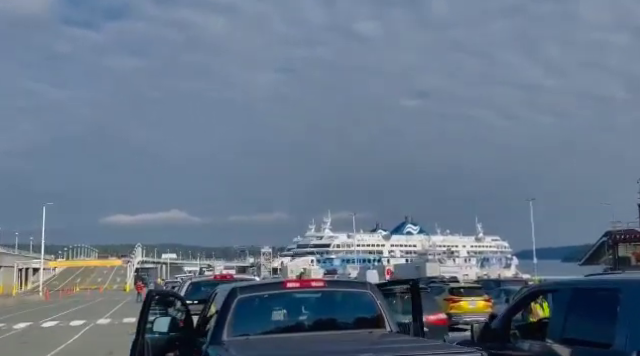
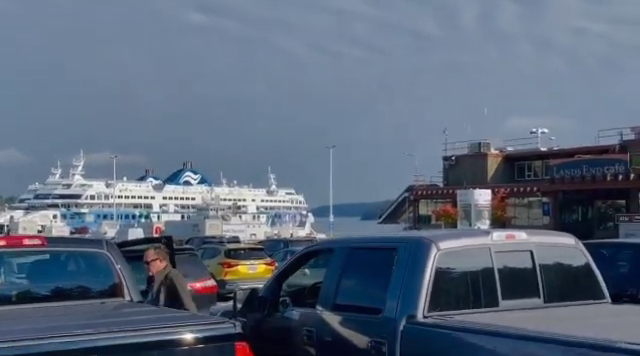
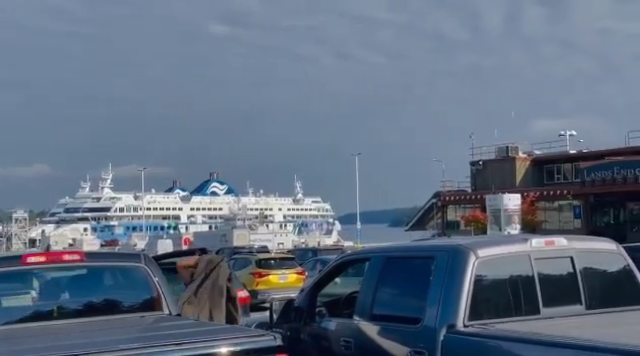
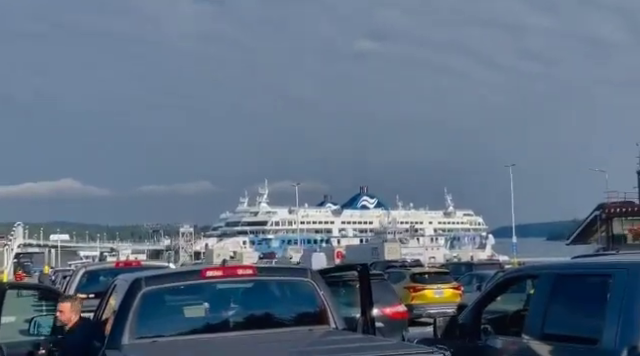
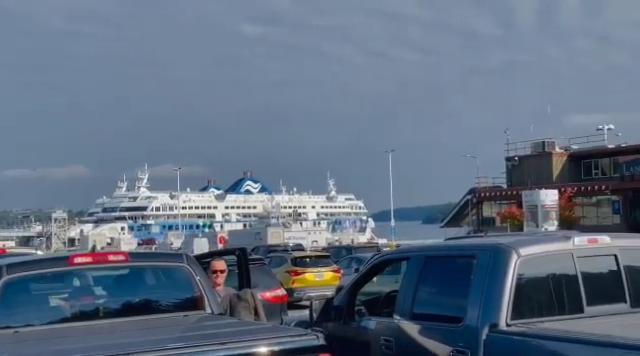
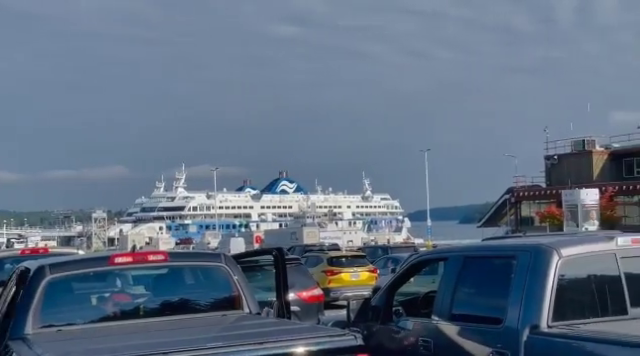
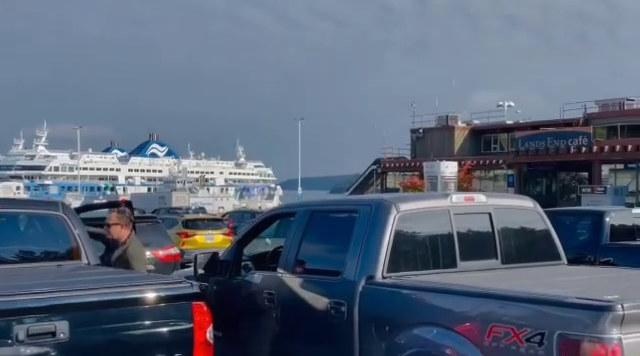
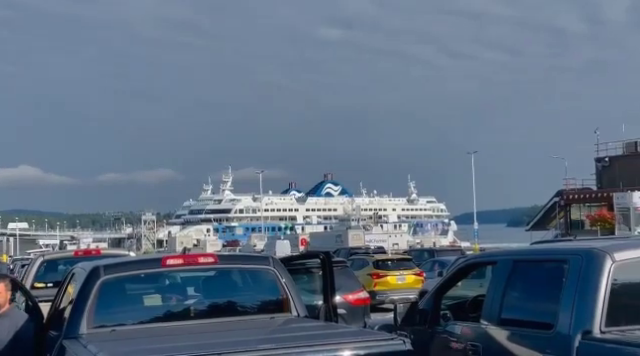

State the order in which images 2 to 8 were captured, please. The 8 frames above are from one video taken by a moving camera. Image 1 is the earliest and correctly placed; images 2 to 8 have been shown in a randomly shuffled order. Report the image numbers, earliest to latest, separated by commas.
4, 8, 6, 5, 3, 2, 7
